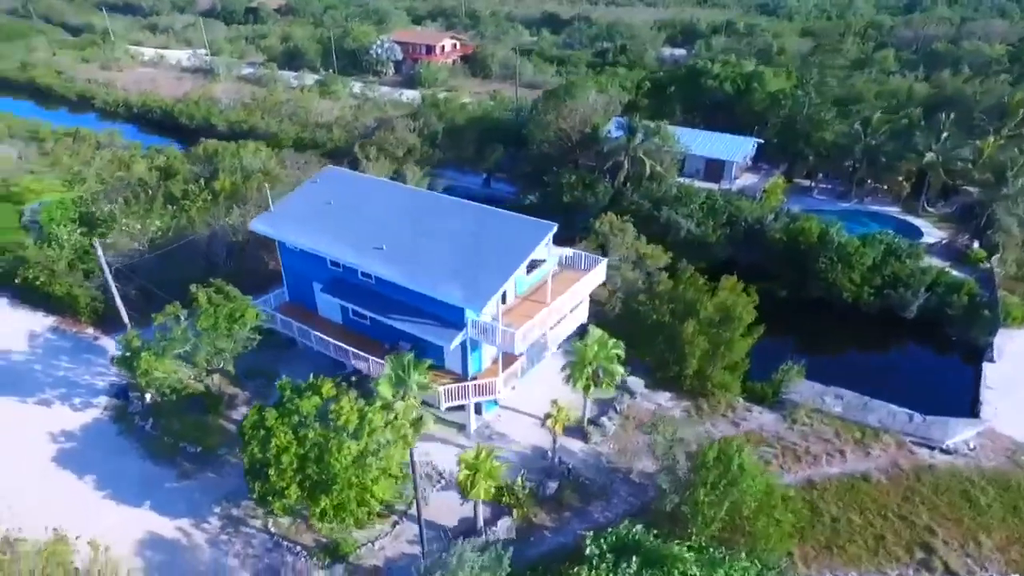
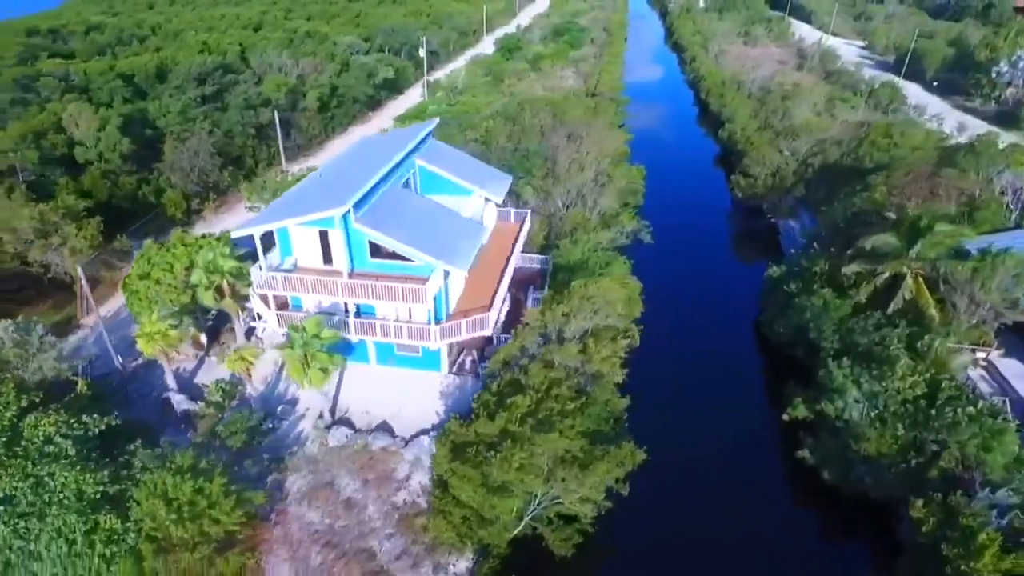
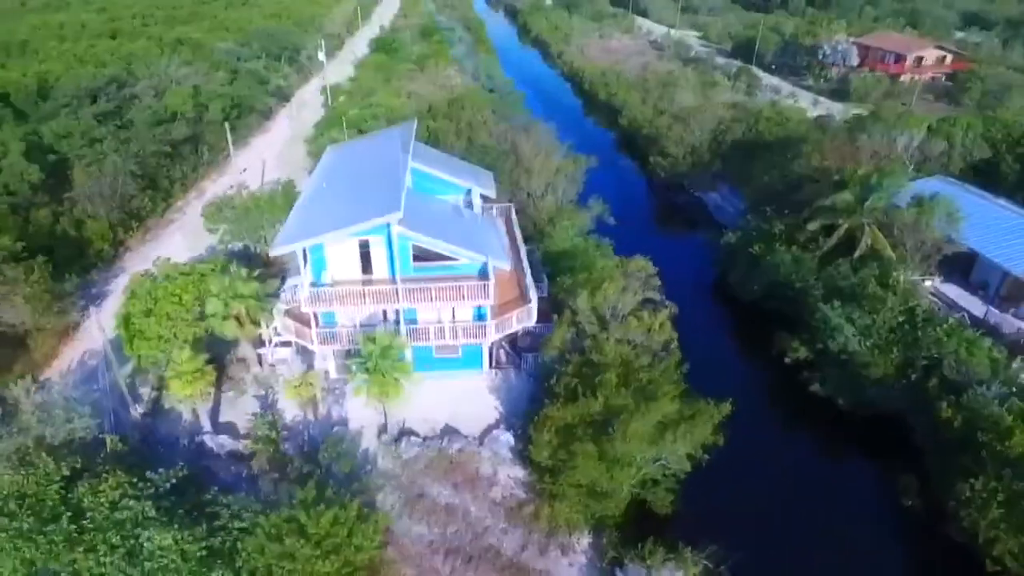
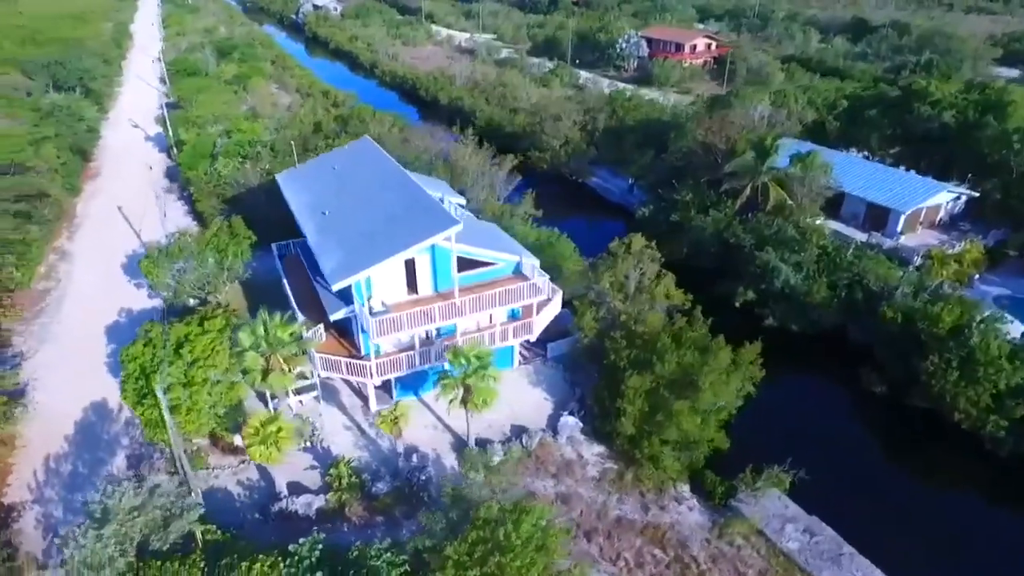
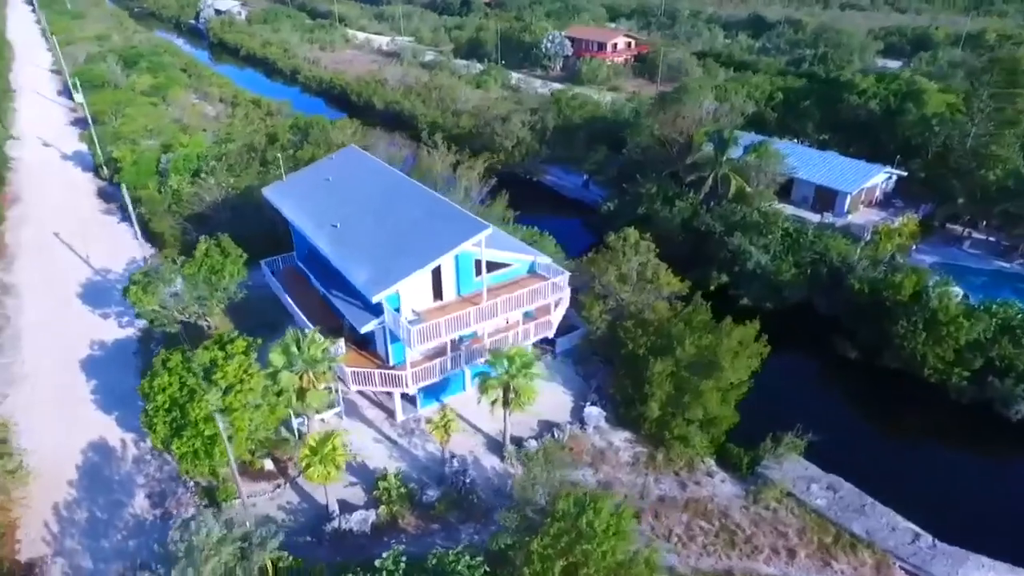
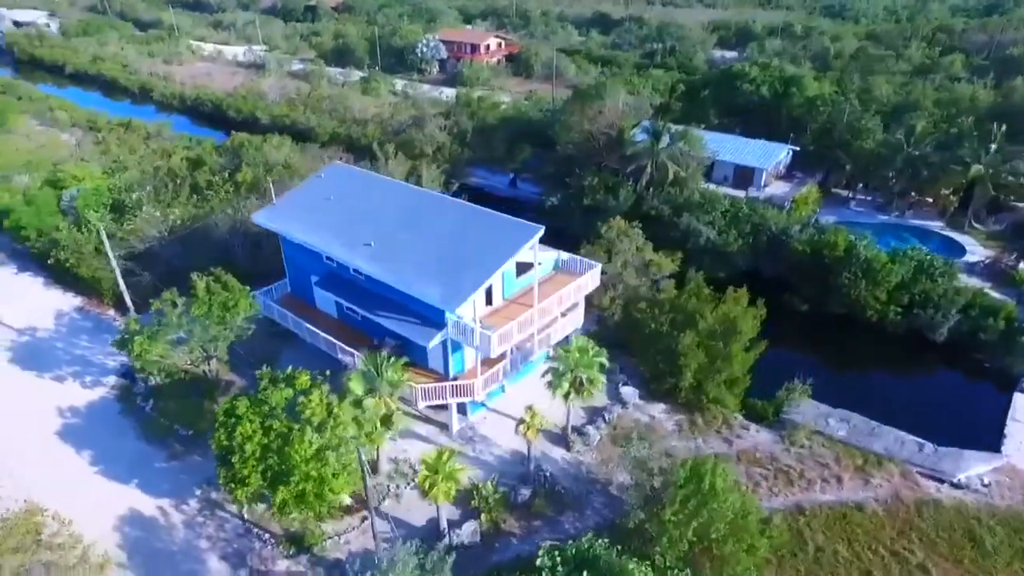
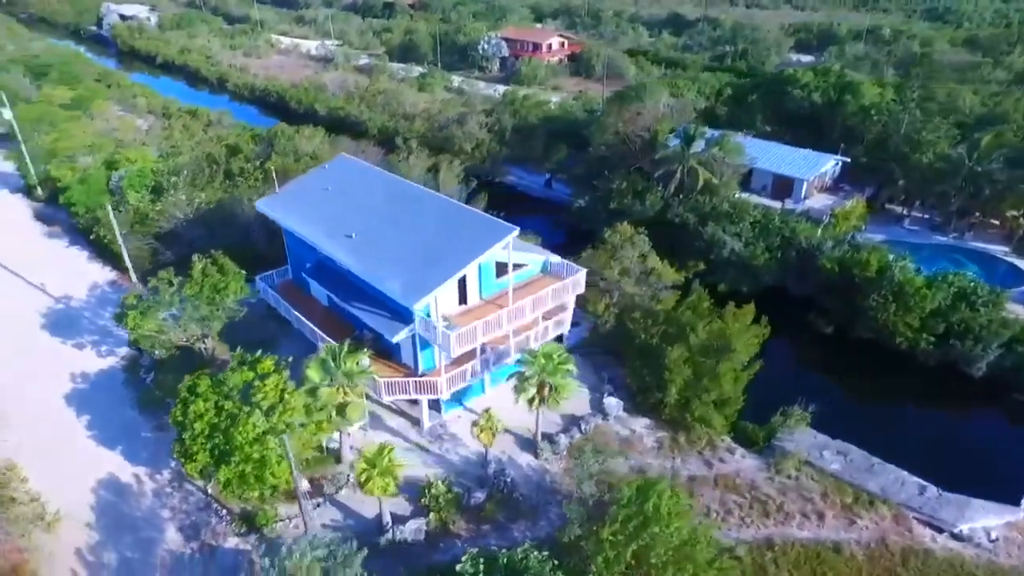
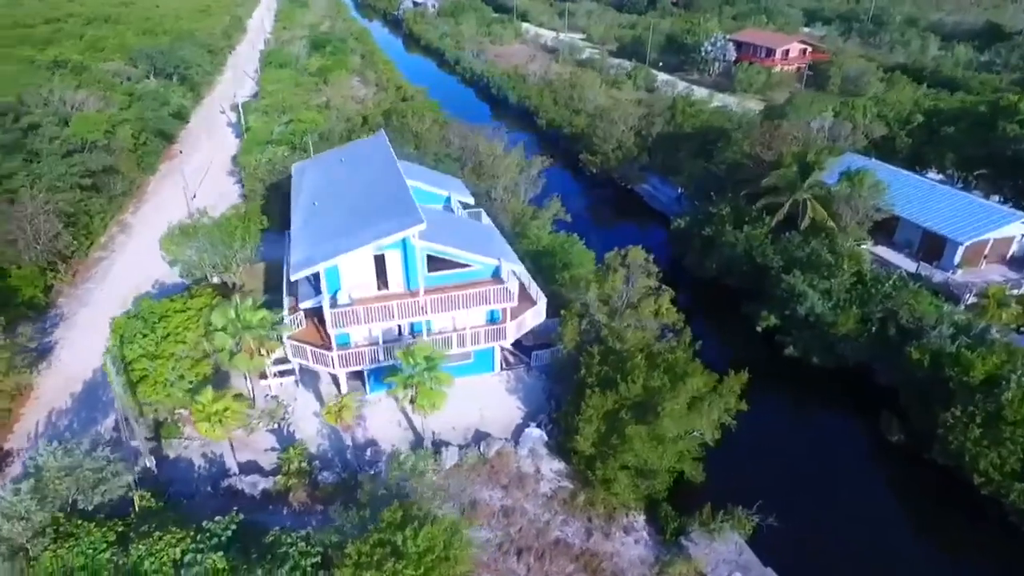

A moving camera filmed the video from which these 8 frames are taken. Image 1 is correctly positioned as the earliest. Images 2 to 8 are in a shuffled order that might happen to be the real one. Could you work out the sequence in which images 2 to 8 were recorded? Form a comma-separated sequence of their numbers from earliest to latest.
6, 7, 5, 4, 8, 3, 2
